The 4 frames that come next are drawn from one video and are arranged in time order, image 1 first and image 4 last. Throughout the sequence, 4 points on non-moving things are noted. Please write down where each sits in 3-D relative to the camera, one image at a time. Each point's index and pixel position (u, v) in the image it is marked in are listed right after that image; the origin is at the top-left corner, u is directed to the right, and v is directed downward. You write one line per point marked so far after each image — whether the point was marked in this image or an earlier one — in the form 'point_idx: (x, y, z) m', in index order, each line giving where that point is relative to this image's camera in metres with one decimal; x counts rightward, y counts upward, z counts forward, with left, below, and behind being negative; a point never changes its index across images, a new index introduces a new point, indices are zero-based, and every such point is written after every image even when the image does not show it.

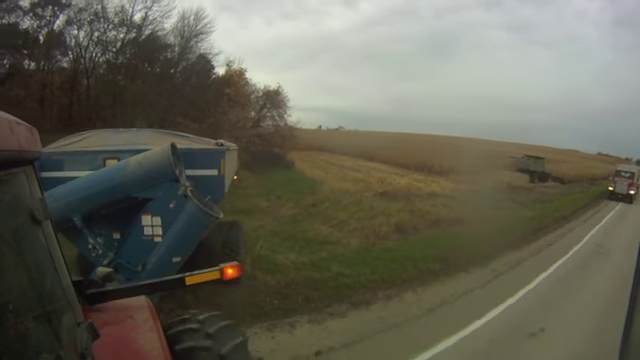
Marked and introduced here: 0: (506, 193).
0: (+5.9, -0.4, +17.9) m
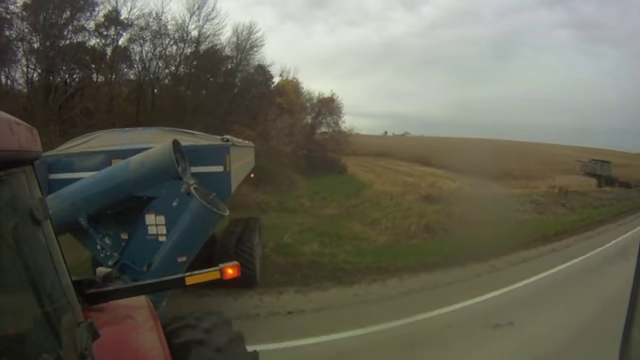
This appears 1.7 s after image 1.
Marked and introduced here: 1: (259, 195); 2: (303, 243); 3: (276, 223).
0: (+7.3, -0.6, +17.4) m
1: (-1.9, -0.5, +17.2) m
2: (-0.4, -1.3, +11.3) m
3: (-1.1, -1.0, +13.6) m
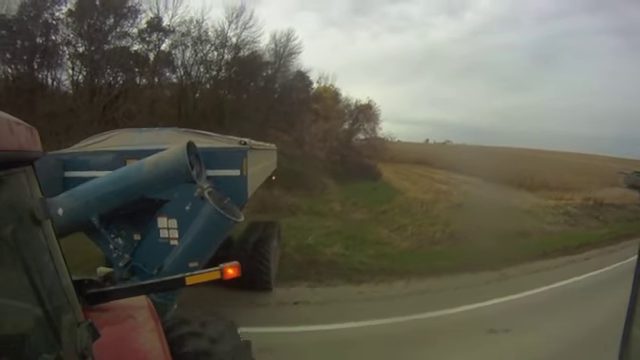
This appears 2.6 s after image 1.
0: (+8.3, -0.9, +17.0) m
1: (-0.9, -0.6, +17.5) m
2: (0.0, -1.3, +11.5) m
3: (-0.5, -1.1, +13.9) m
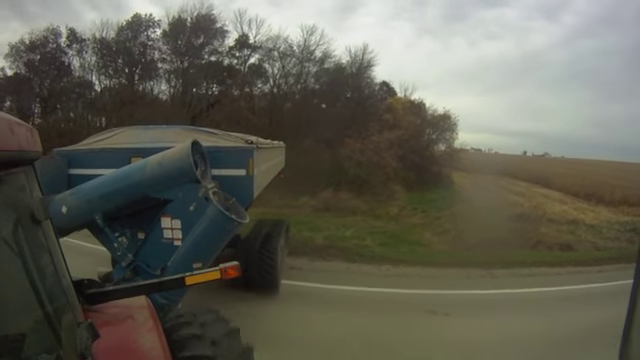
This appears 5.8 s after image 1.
0: (+10.1, -1.4, +16.2) m
1: (+1.2, -0.7, +18.7) m
2: (+0.9, -1.4, +12.6) m
3: (+0.9, -1.2, +15.0) m
